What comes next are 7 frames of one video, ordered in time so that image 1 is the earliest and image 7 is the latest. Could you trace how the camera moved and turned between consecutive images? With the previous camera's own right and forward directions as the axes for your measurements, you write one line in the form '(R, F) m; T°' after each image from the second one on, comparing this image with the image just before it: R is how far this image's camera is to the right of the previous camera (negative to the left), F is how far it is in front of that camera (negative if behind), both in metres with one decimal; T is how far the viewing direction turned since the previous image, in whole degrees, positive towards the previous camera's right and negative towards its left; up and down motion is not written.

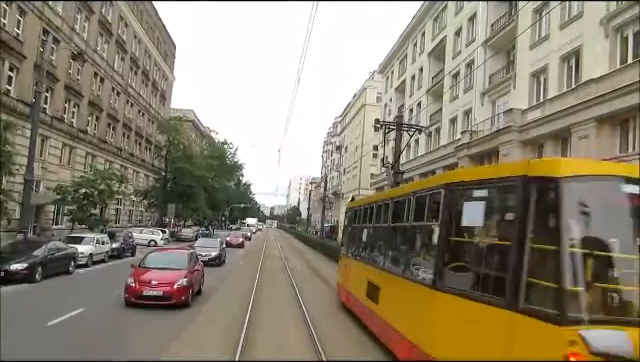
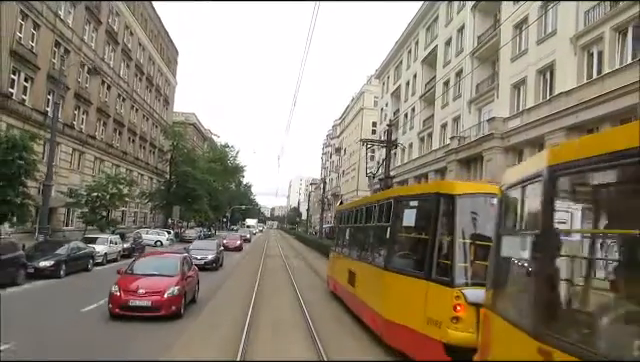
(+0.2, -1.6) m; 0°
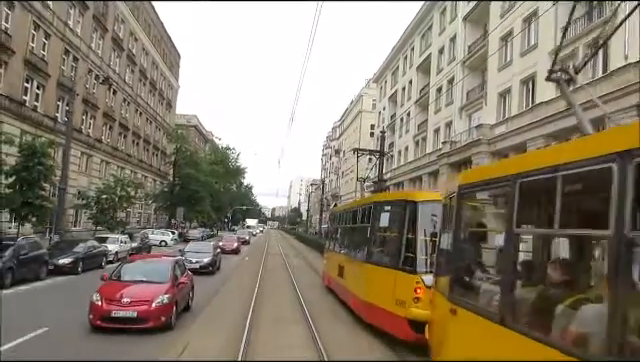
(+0.1, -1.4) m; 0°
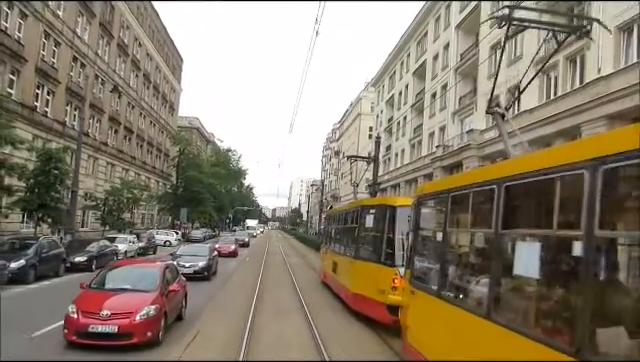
(+0.1, -1.2) m; 0°
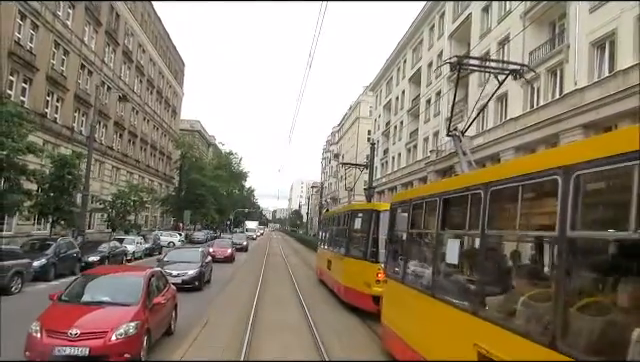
(+0.1, -1.3) m; 0°
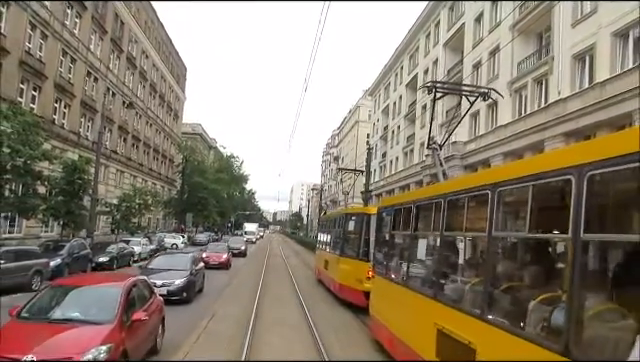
(+0.1, -1.0) m; 0°
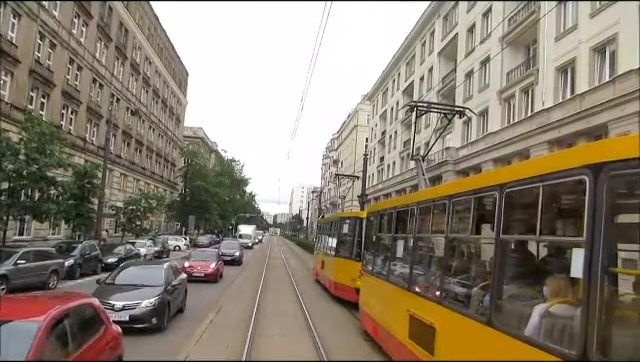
(+0.1, -1.0) m; 0°
